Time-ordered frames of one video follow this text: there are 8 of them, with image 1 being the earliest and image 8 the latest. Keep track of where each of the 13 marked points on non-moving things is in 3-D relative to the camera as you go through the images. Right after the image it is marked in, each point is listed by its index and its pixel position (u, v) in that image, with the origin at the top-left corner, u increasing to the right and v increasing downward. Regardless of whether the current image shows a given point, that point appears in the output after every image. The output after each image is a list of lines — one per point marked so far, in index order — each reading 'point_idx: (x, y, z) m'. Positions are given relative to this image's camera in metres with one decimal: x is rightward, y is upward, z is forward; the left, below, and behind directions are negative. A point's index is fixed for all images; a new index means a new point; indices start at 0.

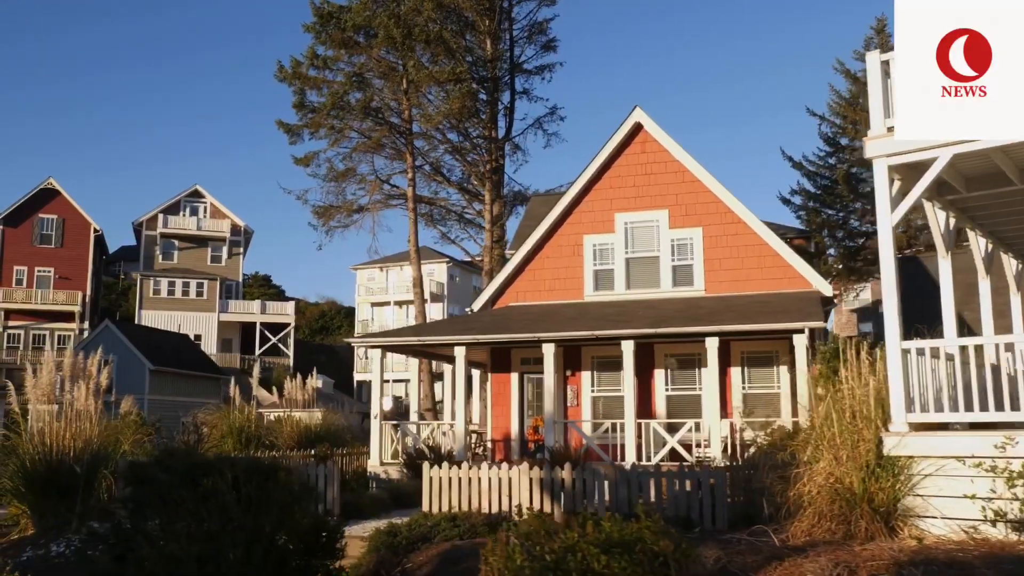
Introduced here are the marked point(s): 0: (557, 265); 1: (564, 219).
0: (+1.0, +0.5, +19.6) m
1: (+1.1, +1.5, +19.6) m
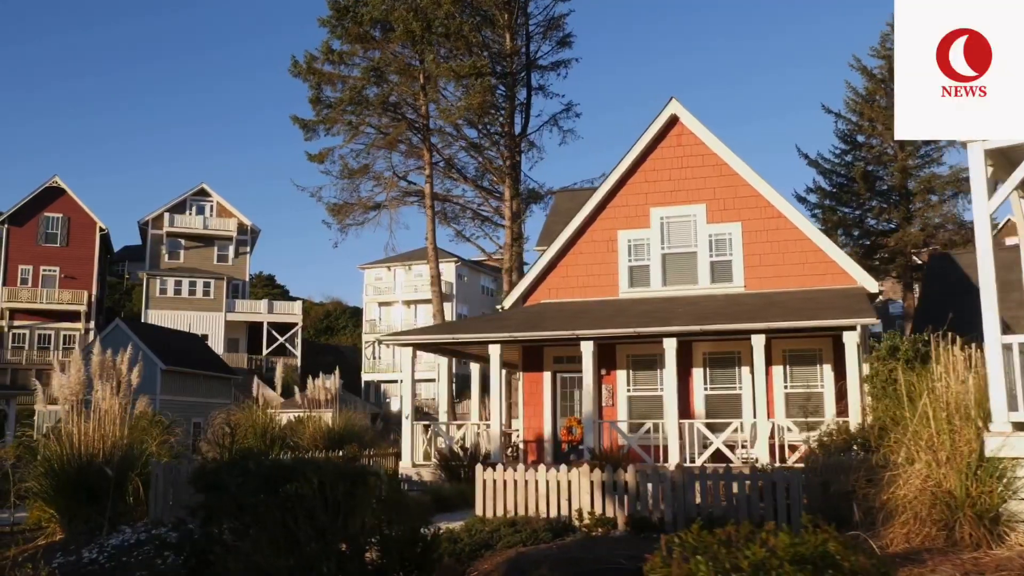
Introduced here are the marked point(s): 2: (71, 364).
0: (+1.6, +0.6, +19.1) m
1: (+1.8, +1.5, +19.1) m
2: (-6.3, -1.1, +13.0) m
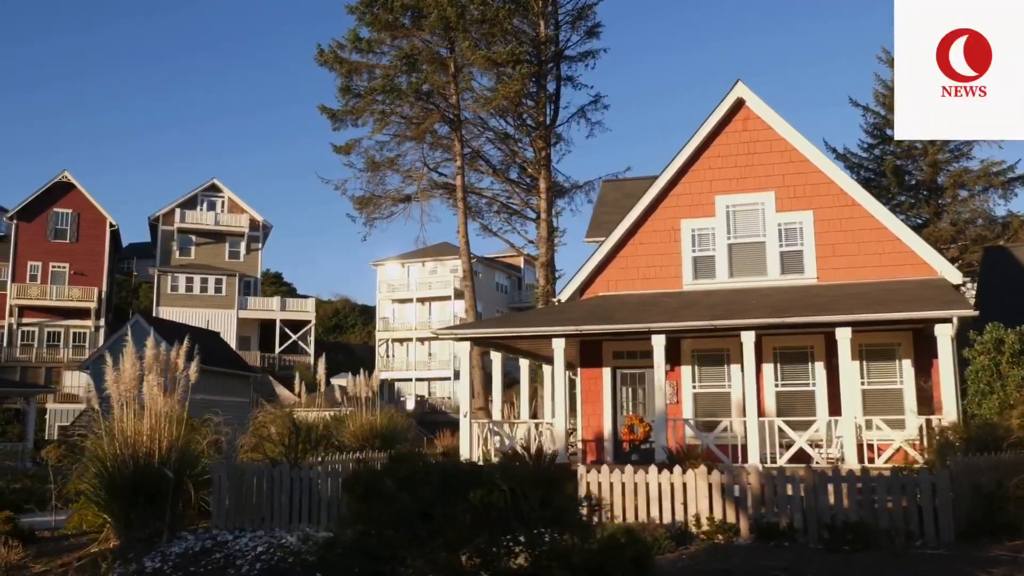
0: (+2.8, +0.7, +18.2) m
1: (+2.9, +1.7, +18.2) m
2: (-5.2, -0.9, +12.1) m
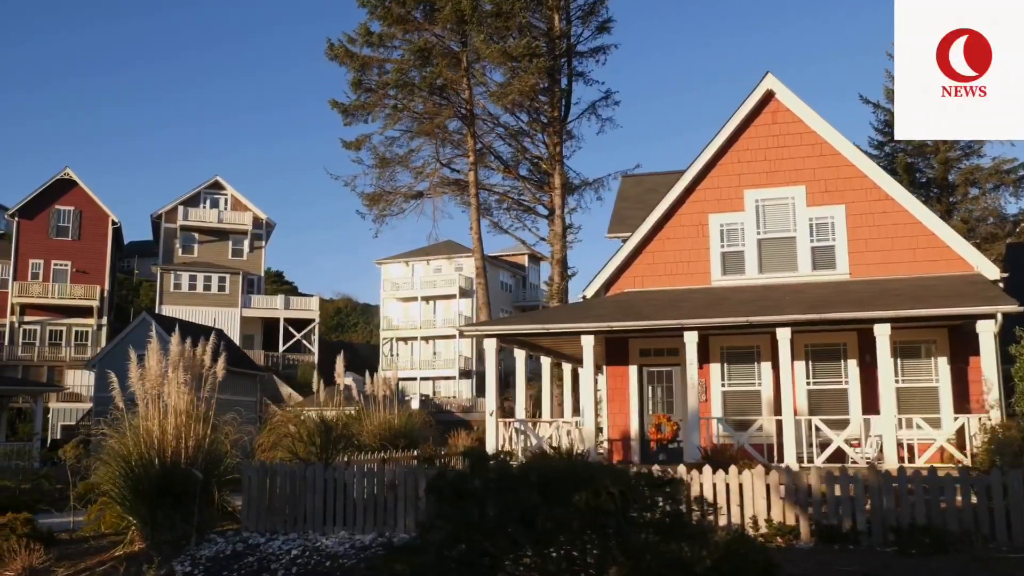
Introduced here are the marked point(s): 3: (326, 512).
0: (+3.3, +0.8, +17.8) m
1: (+3.4, +1.8, +17.9) m
2: (-4.7, -0.8, +11.7) m
3: (-2.2, -2.6, +10.8) m
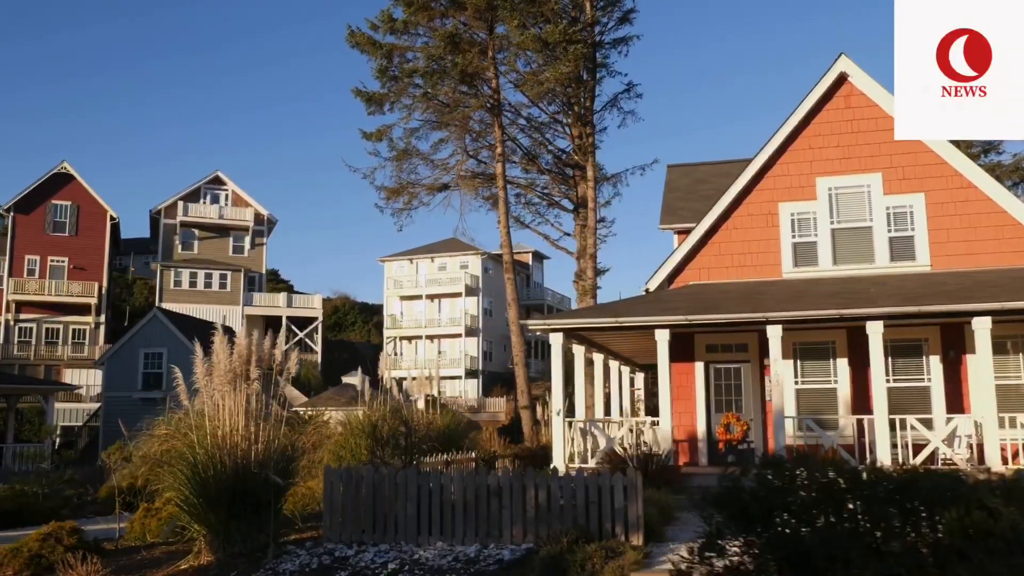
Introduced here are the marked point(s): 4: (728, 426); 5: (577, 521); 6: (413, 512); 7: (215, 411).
0: (+4.4, +0.9, +16.9) m
1: (+4.5, +1.9, +17.0) m
2: (-3.5, -0.7, +10.7) m
3: (-1.0, -2.5, +9.8) m
4: (+3.8, -2.5, +16.0) m
5: (+0.7, -2.4, +9.2) m
6: (-1.1, -2.4, +9.7) m
7: (-3.5, -1.4, +10.6) m
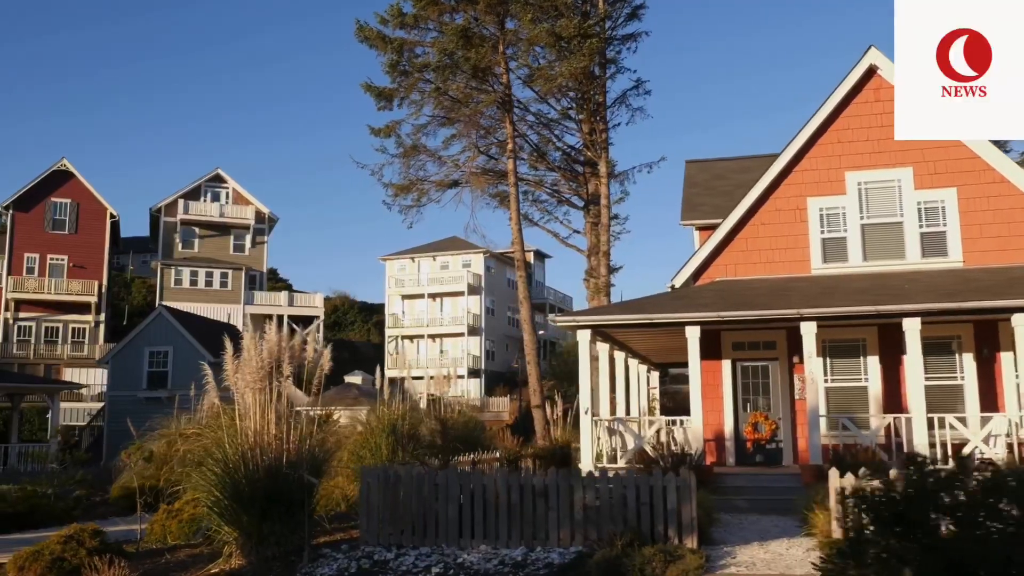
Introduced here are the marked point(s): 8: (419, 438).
0: (+4.8, +1.0, +16.6) m
1: (+4.9, +2.0, +16.7) m
2: (-3.0, -0.6, +10.3) m
3: (-0.5, -2.4, +9.4) m
4: (+4.3, -2.4, +15.7) m
5: (+1.1, -2.3, +8.9) m
6: (-0.6, -2.3, +9.4) m
7: (-3.0, -1.4, +10.2) m
8: (-1.5, -2.5, +15.0) m
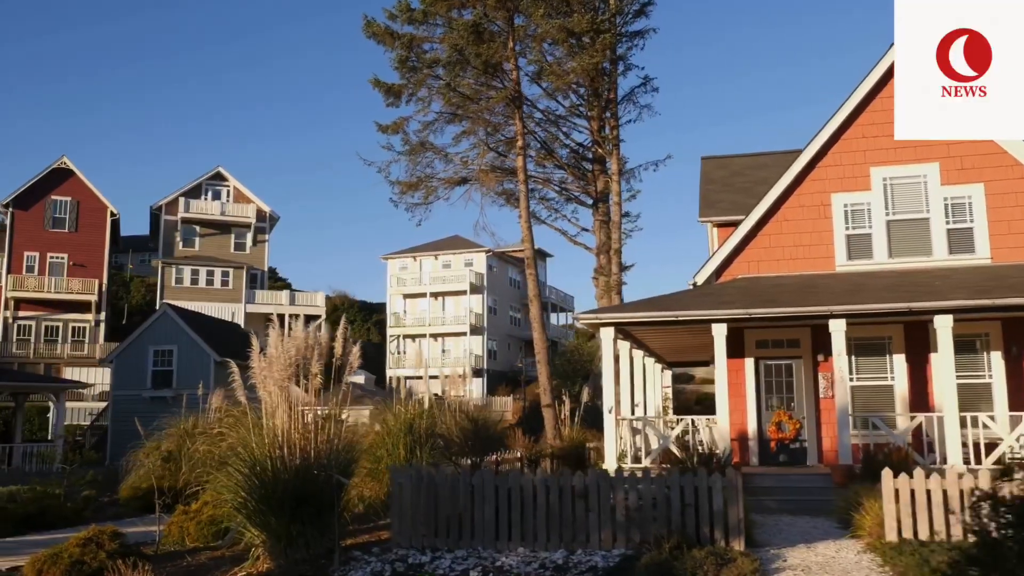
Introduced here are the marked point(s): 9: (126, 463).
0: (+5.1, +1.1, +16.4) m
1: (+5.3, +2.0, +16.4) m
2: (-2.6, -0.6, +10.1) m
3: (-0.1, -2.4, +9.1) m
4: (+4.6, -2.3, +15.5) m
5: (+1.5, -2.2, +8.6) m
6: (-0.2, -2.3, +9.1) m
7: (-2.6, -1.3, +9.9) m
8: (-1.2, -2.4, +14.7) m
9: (-8.4, -3.8, +19.8) m
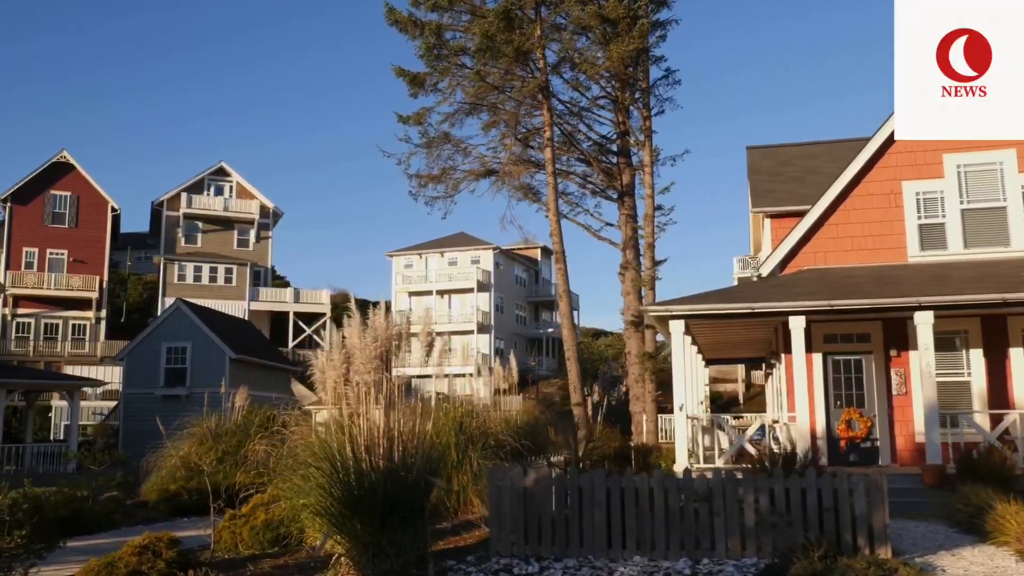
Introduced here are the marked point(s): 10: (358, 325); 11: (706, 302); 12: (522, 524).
0: (+6.1, +1.2, +15.6) m
1: (+6.2, +2.2, +15.7) m
2: (-1.6, -0.4, +9.2) m
3: (+0.9, -2.2, +8.4) m
4: (+5.6, -2.2, +14.8) m
5: (+2.6, -2.1, +7.8) m
6: (+0.8, -2.1, +8.3) m
7: (-1.6, -1.2, +9.1) m
8: (-0.2, -2.3, +13.9) m
9: (-7.5, -3.7, +18.9) m
10: (-1.6, -0.4, +9.3) m
11: (+2.9, -0.2, +14.3) m
12: (+0.1, -2.2, +8.5) m
